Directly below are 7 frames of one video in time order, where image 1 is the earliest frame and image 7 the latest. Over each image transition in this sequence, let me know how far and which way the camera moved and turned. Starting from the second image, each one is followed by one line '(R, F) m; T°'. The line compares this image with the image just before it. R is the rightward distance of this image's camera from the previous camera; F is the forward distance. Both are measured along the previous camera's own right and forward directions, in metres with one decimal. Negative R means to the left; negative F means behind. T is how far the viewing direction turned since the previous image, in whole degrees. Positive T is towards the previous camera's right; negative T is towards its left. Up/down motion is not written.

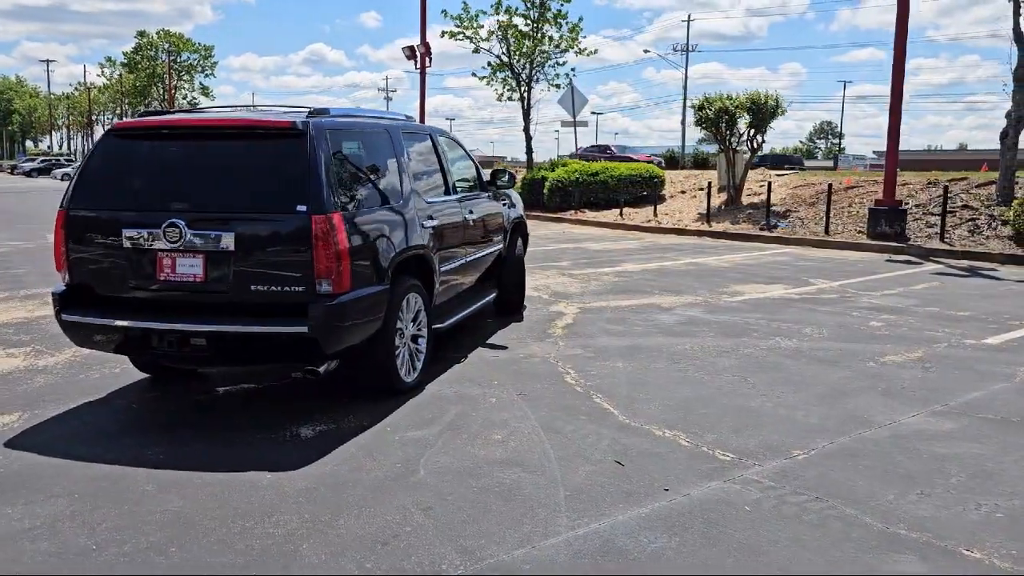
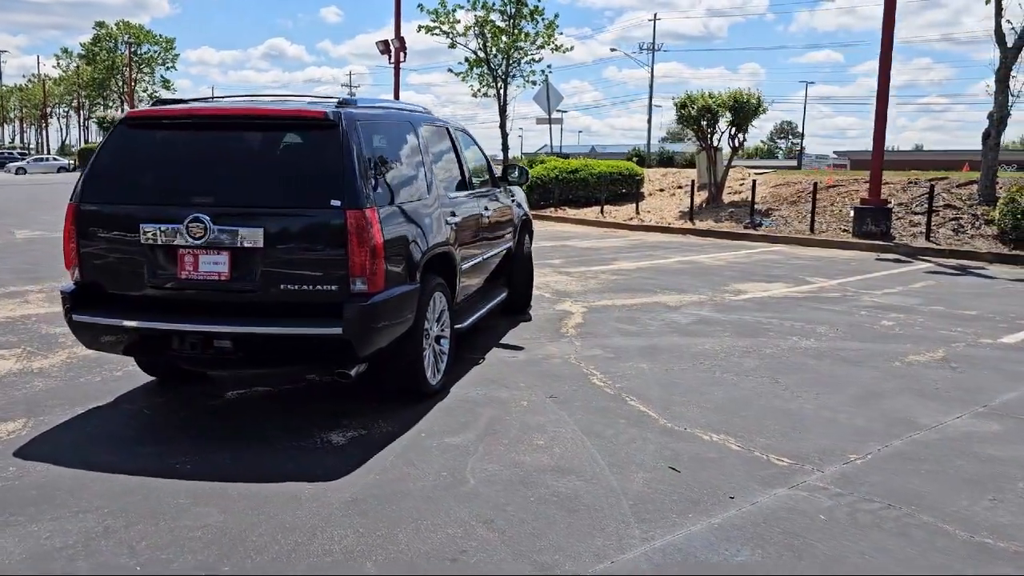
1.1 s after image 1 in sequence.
(-0.5, +0.2) m; +3°
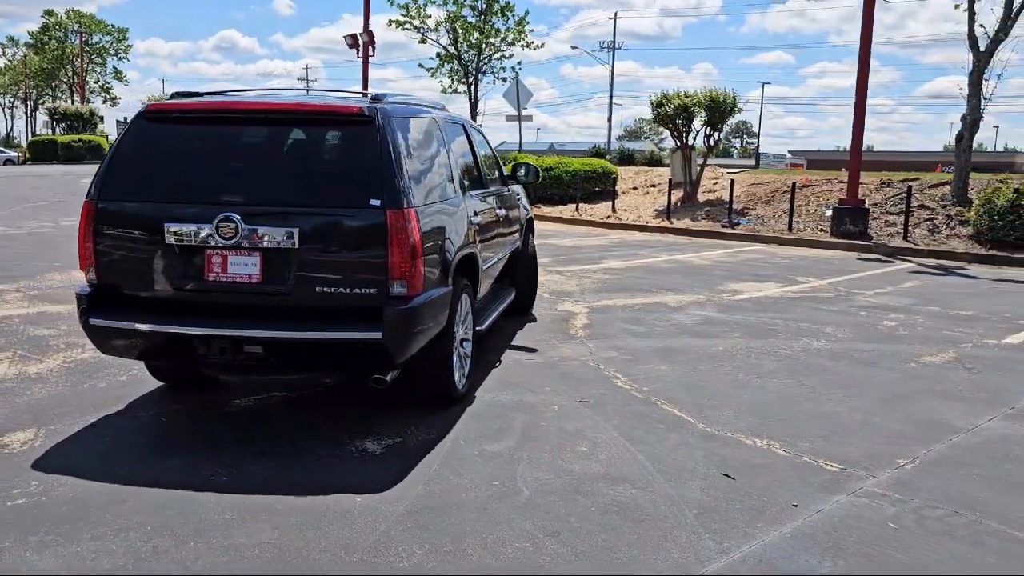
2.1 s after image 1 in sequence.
(-0.5, +0.1) m; +3°
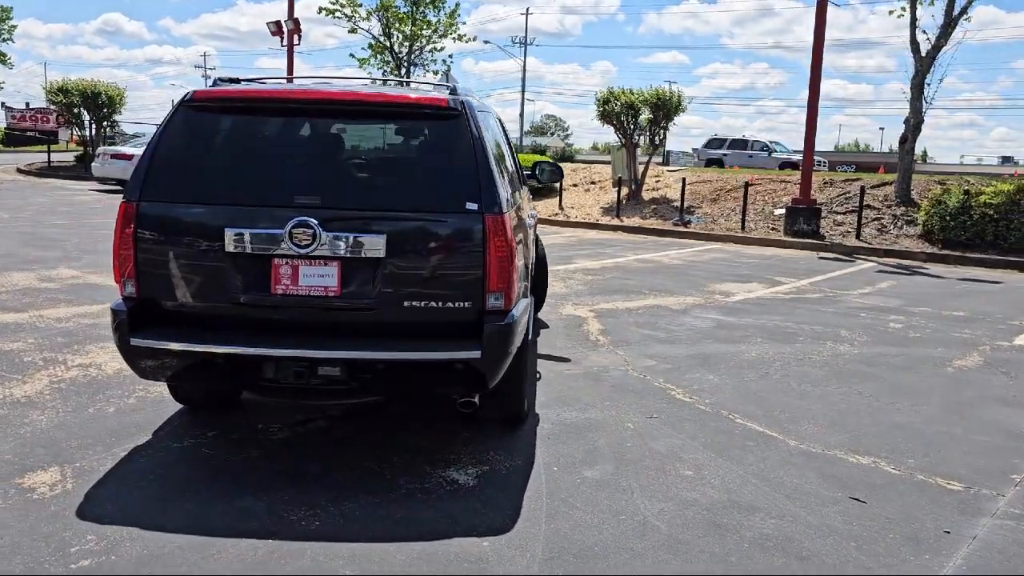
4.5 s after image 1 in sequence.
(-1.0, +0.5) m; +7°
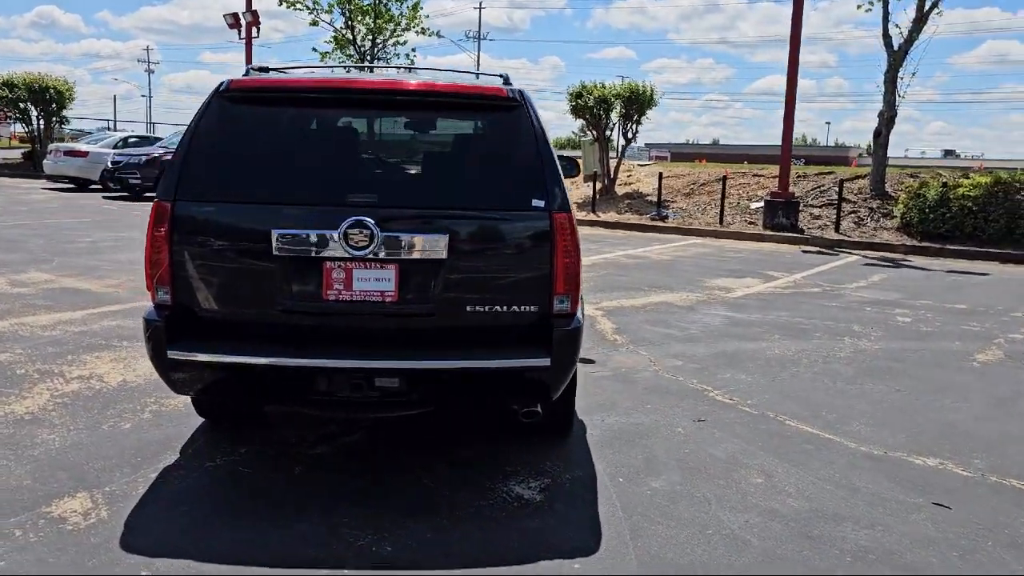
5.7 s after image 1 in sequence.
(-0.5, +0.3) m; +3°
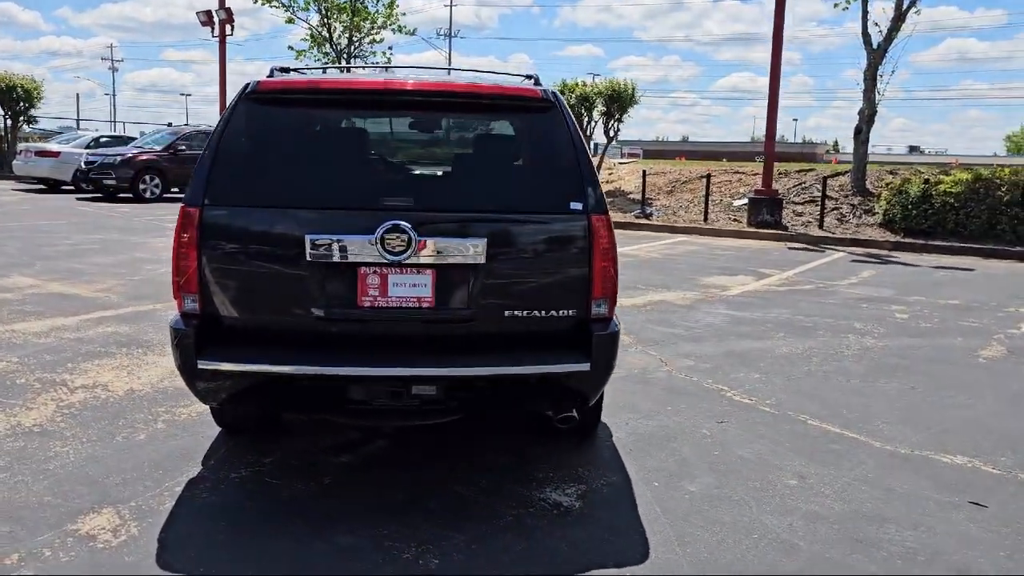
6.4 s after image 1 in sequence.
(-0.3, +0.1) m; +2°
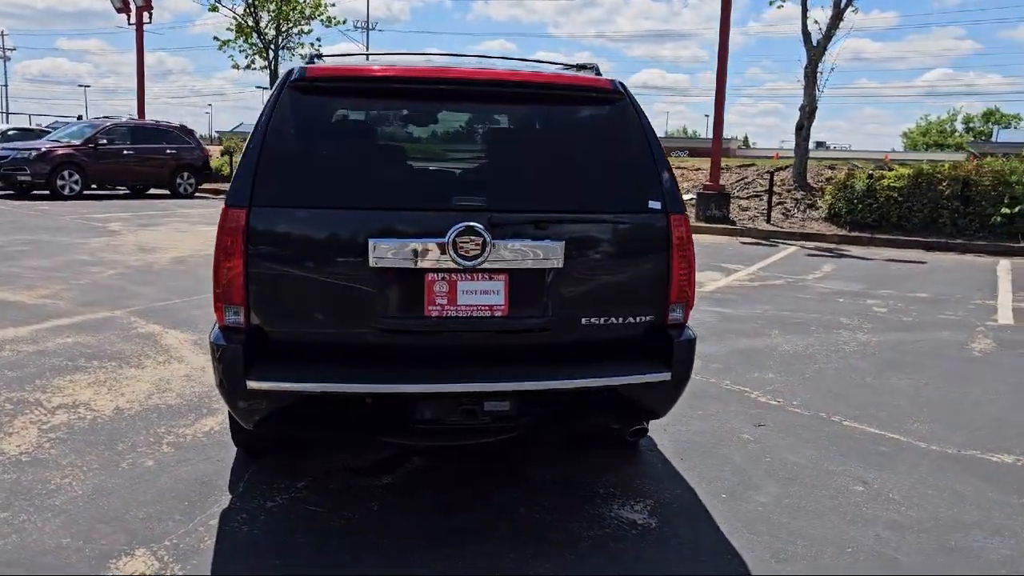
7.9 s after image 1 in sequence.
(-0.7, +0.3) m; +6°
